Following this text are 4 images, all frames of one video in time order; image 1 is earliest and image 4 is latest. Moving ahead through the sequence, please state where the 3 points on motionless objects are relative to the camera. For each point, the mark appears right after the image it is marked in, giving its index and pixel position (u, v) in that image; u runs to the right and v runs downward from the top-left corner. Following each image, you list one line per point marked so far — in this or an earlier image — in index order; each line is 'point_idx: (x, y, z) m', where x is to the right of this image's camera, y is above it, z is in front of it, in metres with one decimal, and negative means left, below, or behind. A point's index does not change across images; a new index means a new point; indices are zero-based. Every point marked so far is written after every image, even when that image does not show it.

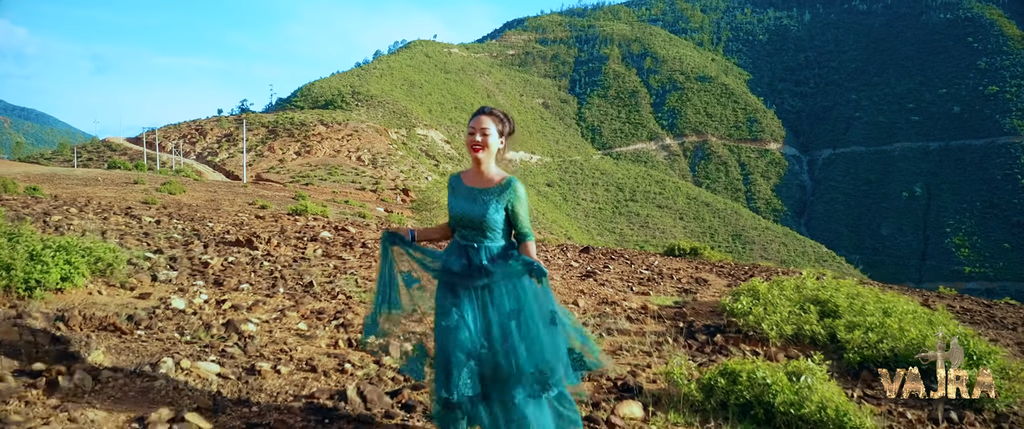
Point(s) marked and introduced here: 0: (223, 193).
0: (-9.6, +0.7, +16.8) m
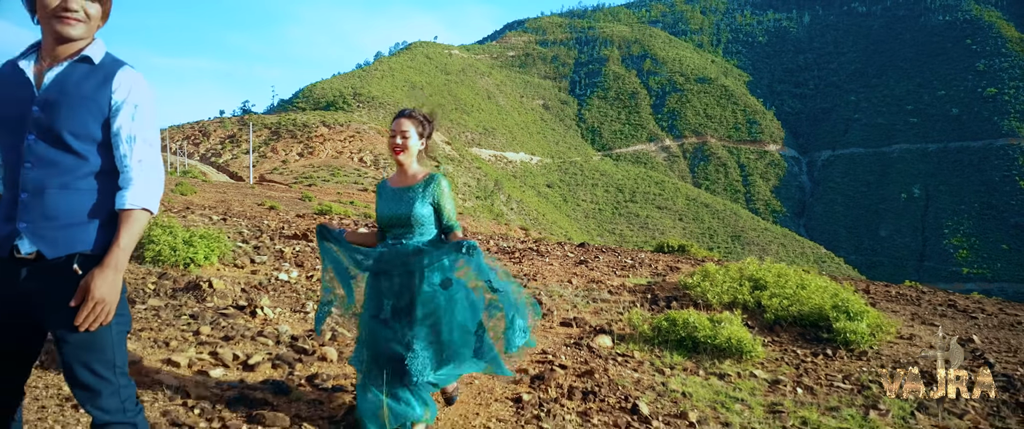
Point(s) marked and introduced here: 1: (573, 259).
0: (-9.5, +0.7, +17.4) m
1: (+1.1, -0.9, +9.1) m
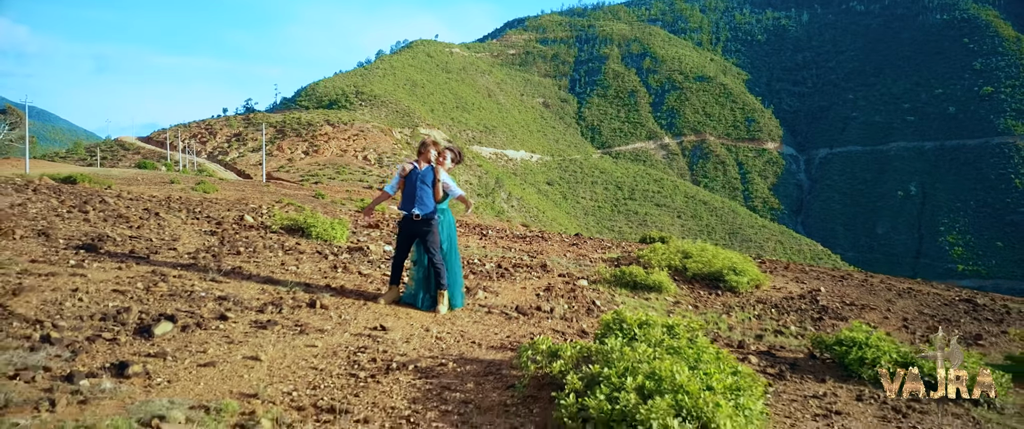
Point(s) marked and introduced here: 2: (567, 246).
0: (-9.4, +0.8, +18.7) m
1: (+1.2, -0.8, +10.4) m
2: (+1.1, -0.9, +9.6) m
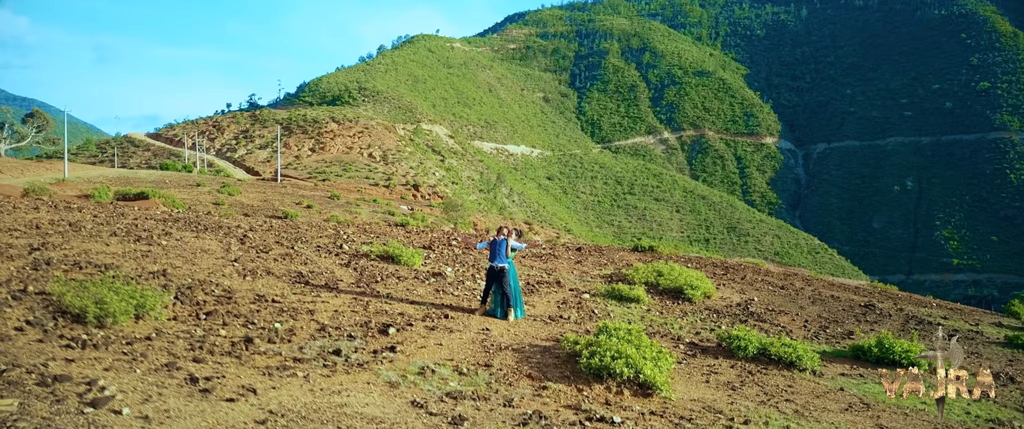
0: (-9.2, +0.8, +20.1) m
1: (+1.4, -1.0, +11.9) m
2: (+1.3, -1.1, +11.1) m
